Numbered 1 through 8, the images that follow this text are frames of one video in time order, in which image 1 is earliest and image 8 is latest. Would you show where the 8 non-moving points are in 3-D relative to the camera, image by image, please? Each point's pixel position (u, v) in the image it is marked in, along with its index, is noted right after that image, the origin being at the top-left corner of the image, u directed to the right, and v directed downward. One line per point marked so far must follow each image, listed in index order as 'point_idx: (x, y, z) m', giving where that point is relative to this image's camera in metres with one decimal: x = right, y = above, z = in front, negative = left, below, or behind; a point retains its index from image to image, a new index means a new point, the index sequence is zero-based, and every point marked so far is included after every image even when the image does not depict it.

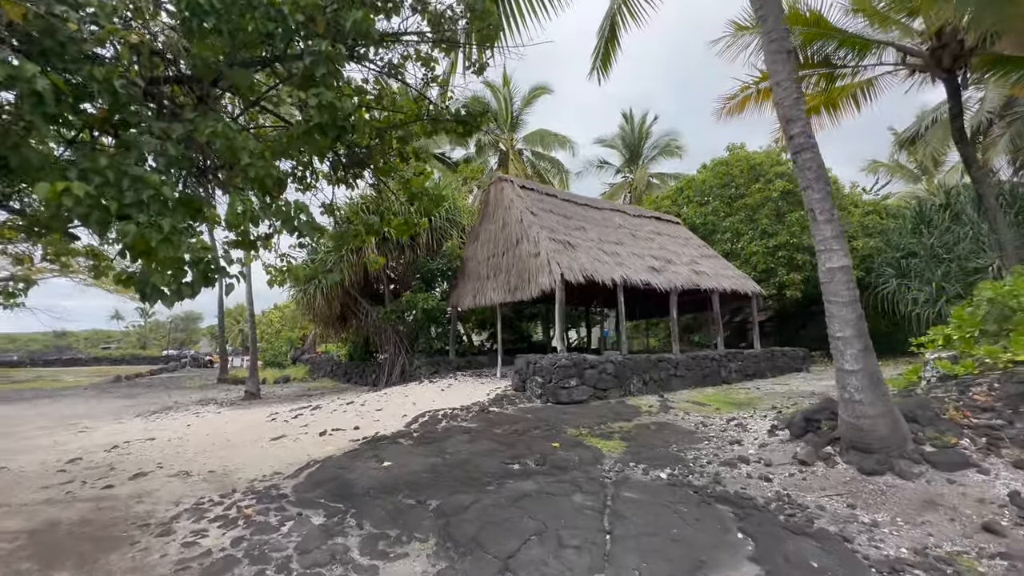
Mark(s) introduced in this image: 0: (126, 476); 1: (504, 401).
0: (-4.7, -2.3, +5.4) m
1: (-0.1, -2.1, +8.2) m
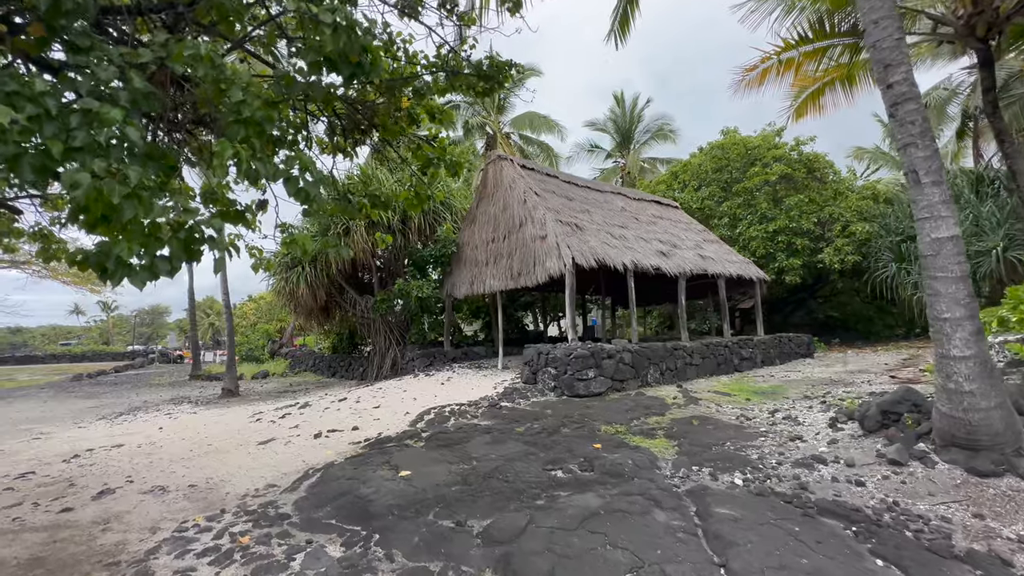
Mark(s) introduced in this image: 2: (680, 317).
0: (-4.3, -2.1, +4.6) m
1: (+0.1, -1.8, +7.6) m
2: (+4.0, -0.7, +10.8) m
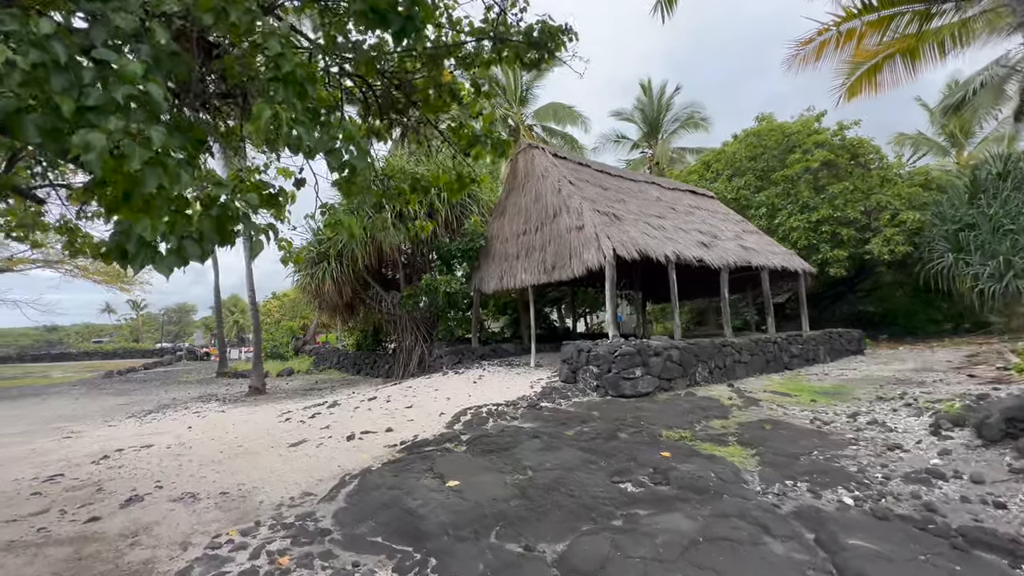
0: (-3.8, -2.1, +4.3) m
1: (+0.7, -1.7, +7.2) m
2: (+4.8, -0.5, +10.2) m
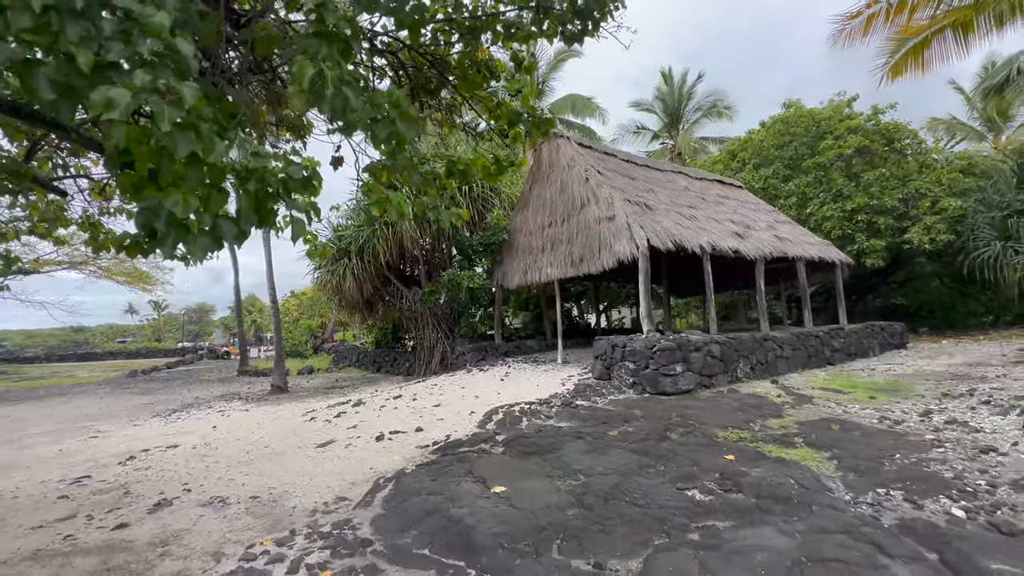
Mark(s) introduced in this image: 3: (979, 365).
0: (-3.4, -2.0, +4.1) m
1: (+1.2, -1.6, +6.8) m
2: (+5.4, -0.4, +9.7) m
3: (+8.4, -1.4, +8.1) m
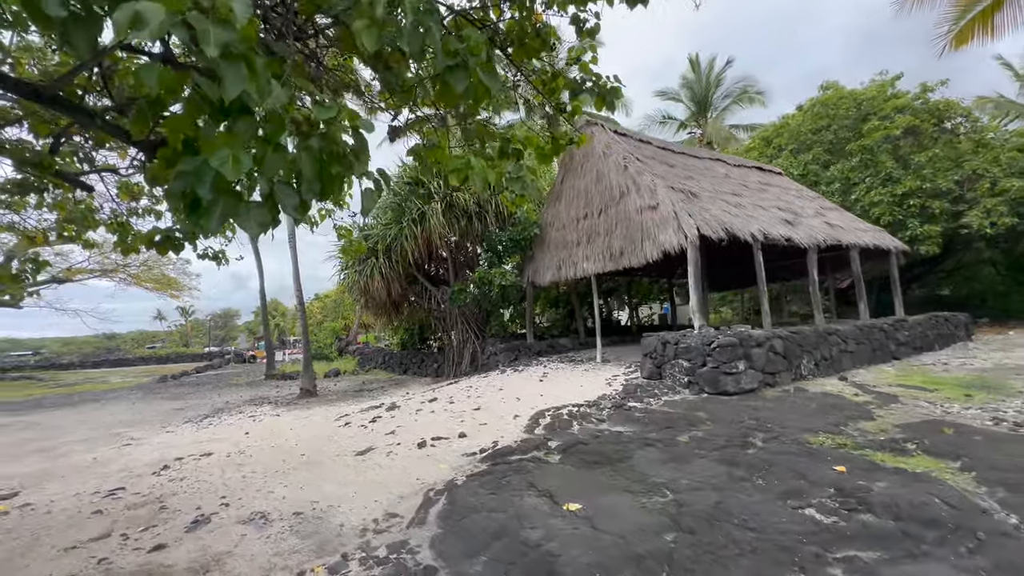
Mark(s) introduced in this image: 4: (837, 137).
0: (-2.8, -2.0, +3.8) m
1: (+1.8, -1.5, +6.4) m
2: (+6.1, -0.2, +9.1) m
3: (+9.1, -1.1, +7.3) m
4: (+10.6, +4.9, +14.5) m
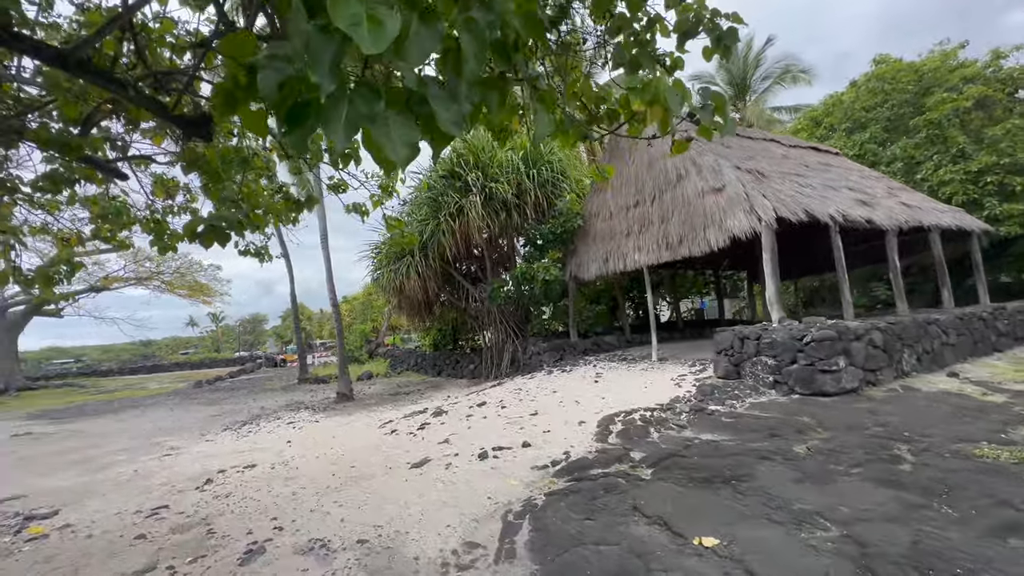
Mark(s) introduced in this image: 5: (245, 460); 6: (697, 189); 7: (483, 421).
0: (-2.1, -2.0, +3.3) m
1: (+2.7, -1.4, +5.7) m
2: (+7.0, +0.1, +8.2) m
3: (+10.0, -0.8, +6.3) m
4: (+11.6, +5.3, +13.4) m
5: (-3.9, -2.5, +6.5) m
6: (+3.1, +1.6, +7.5) m
7: (-0.4, -1.9, +6.5) m
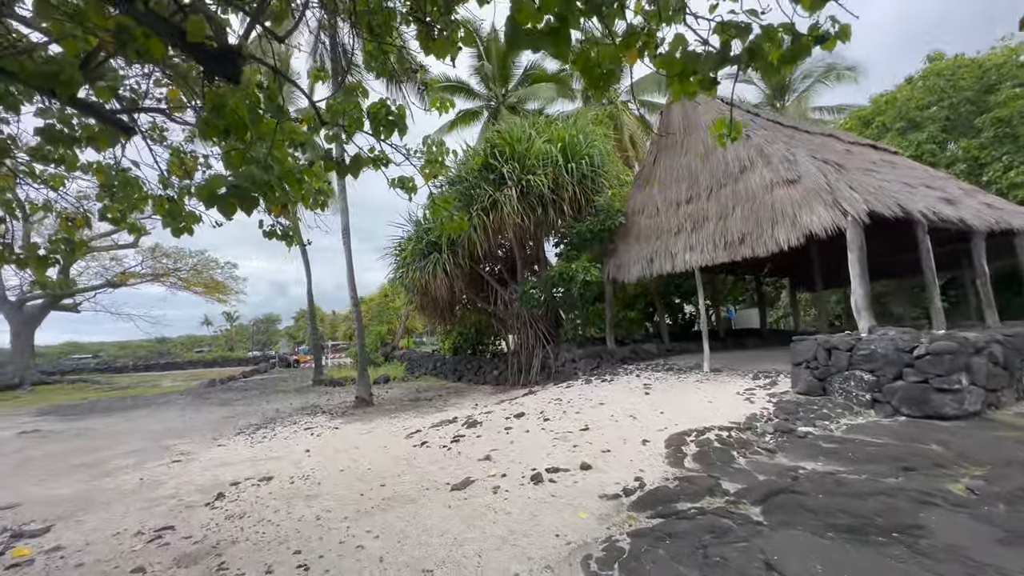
0: (-1.6, -1.9, +2.6) m
1: (+3.3, -1.4, +4.9) m
2: (+7.7, -0.1, +7.3) m
3: (+10.6, -1.0, +5.4) m
4: (+12.5, +5.0, +12.5) m
5: (-3.3, -2.4, +5.8) m
6: (+3.8, +1.6, +6.7) m
7: (+0.2, -1.9, +5.8) m
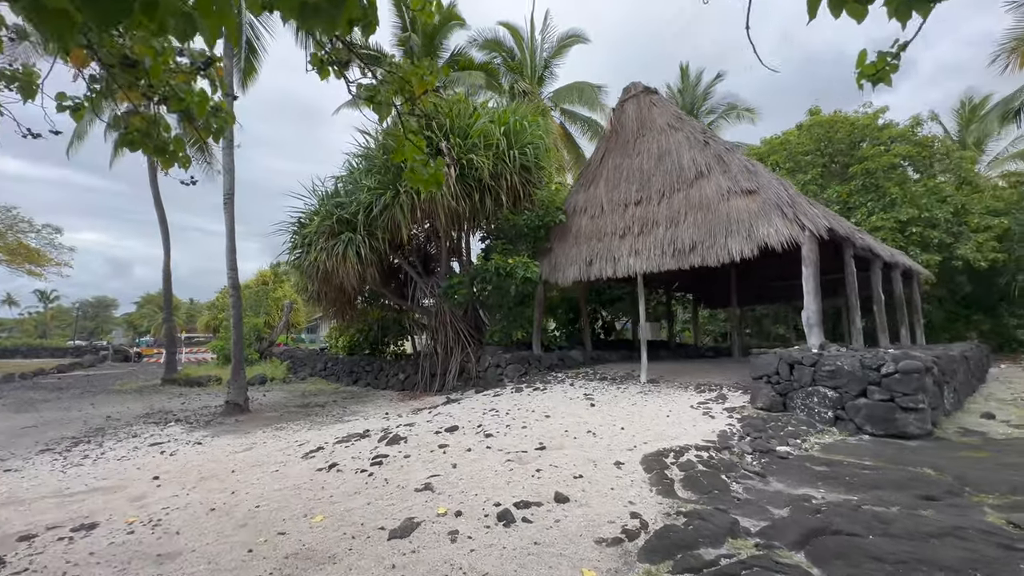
0: (-1.4, -1.6, +1.3) m
1: (+2.8, -1.5, +4.6) m
2: (+6.6, -0.5, +8.1) m
3: (+9.8, -1.7, +6.8) m
4: (+10.4, +4.1, +14.3) m
5: (-3.9, -2.0, +4.0) m
6: (+3.1, +1.4, +6.6) m
7: (-0.5, -1.8, +4.7) m
